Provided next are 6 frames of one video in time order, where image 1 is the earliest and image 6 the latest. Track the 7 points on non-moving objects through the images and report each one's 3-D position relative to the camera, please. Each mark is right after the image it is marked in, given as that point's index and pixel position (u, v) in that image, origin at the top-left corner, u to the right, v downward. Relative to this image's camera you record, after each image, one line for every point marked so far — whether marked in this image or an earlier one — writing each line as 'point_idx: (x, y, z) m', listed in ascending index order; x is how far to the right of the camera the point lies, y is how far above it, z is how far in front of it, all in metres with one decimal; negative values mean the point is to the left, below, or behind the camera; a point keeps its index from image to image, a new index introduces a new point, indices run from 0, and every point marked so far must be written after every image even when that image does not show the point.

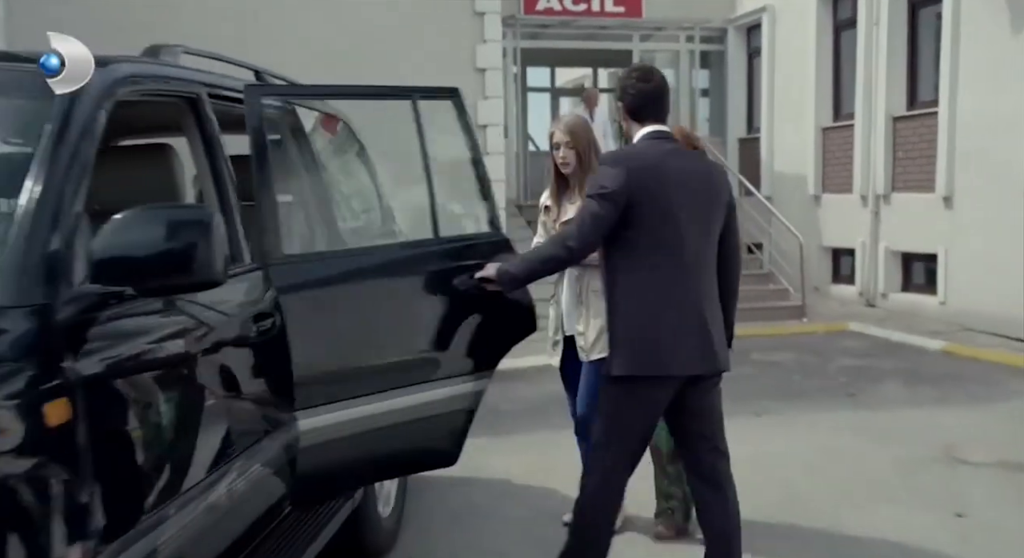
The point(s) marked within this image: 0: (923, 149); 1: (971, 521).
0: (+4.5, +1.4, +10.9) m
1: (+2.1, -1.1, +4.5) m
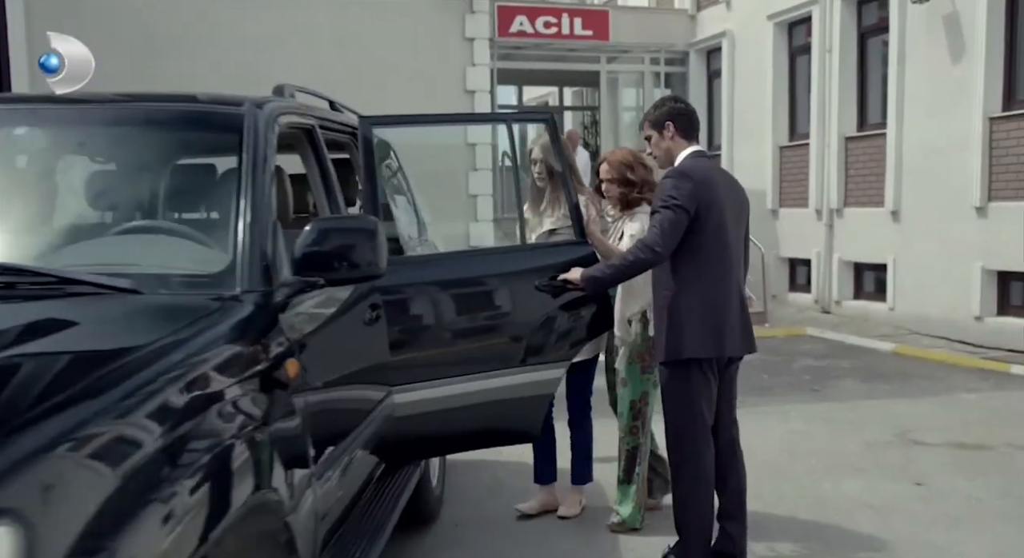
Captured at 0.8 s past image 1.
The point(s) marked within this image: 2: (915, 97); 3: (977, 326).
0: (+4.3, +1.3, +11.8) m
1: (+2.2, -1.1, +5.2) m
2: (+4.5, +2.0, +11.1) m
3: (+4.8, -0.5, +10.2) m
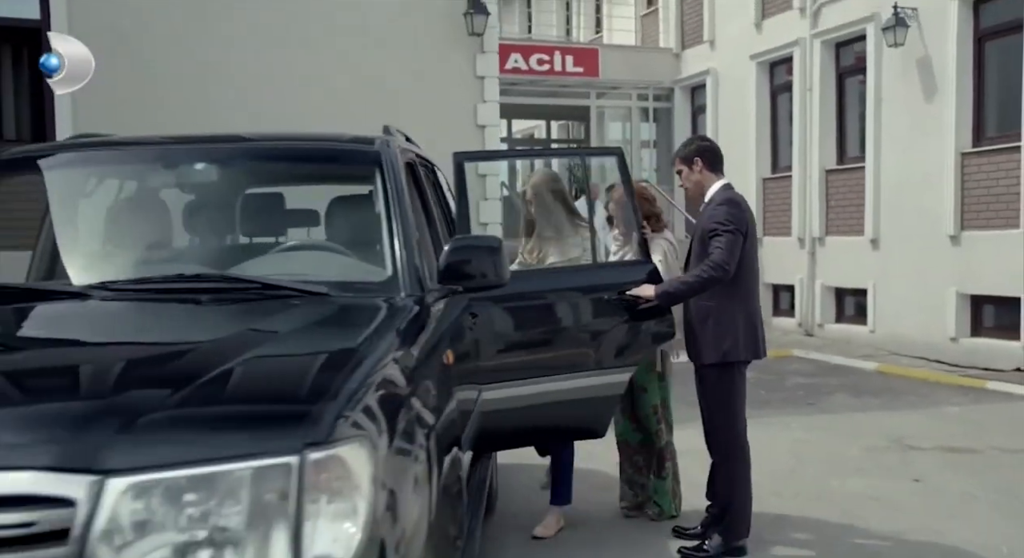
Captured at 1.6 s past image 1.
0: (+4.3, +1.0, +12.6) m
1: (+2.5, -1.2, +5.9) m
2: (+4.6, +1.7, +11.9) m
3: (+4.9, -0.7, +10.9) m
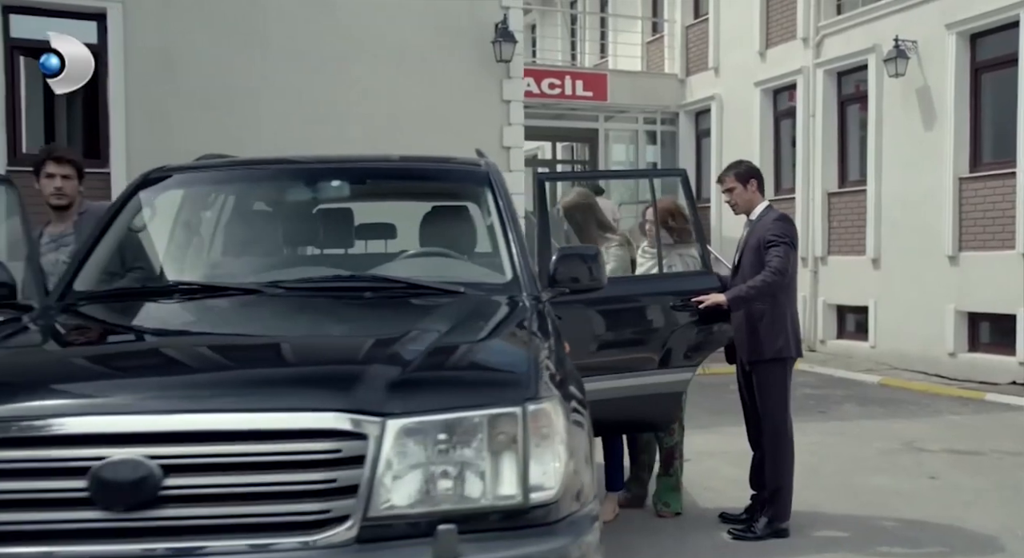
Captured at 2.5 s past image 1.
0: (+4.6, +0.8, +13.2) m
1: (+2.8, -1.3, +6.4) m
2: (+4.8, +1.5, +12.5) m
3: (+5.1, -1.0, +11.5) m
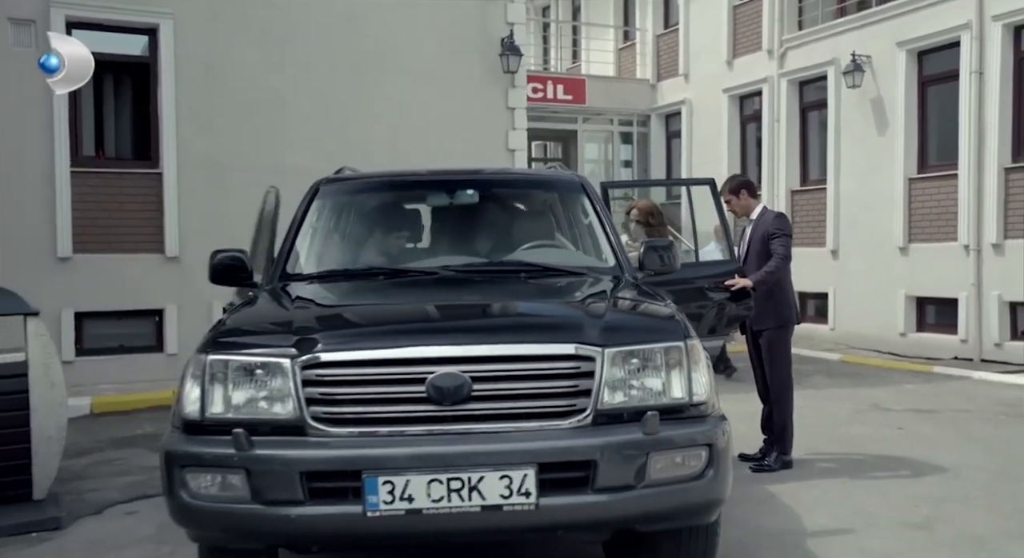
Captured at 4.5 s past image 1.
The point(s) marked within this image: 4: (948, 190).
0: (+4.5, +0.9, +14.7) m
1: (+3.1, -1.2, +7.8) m
2: (+4.8, +1.7, +14.0) m
3: (+5.1, -0.8, +13.1) m
4: (+5.4, +1.1, +12.4) m
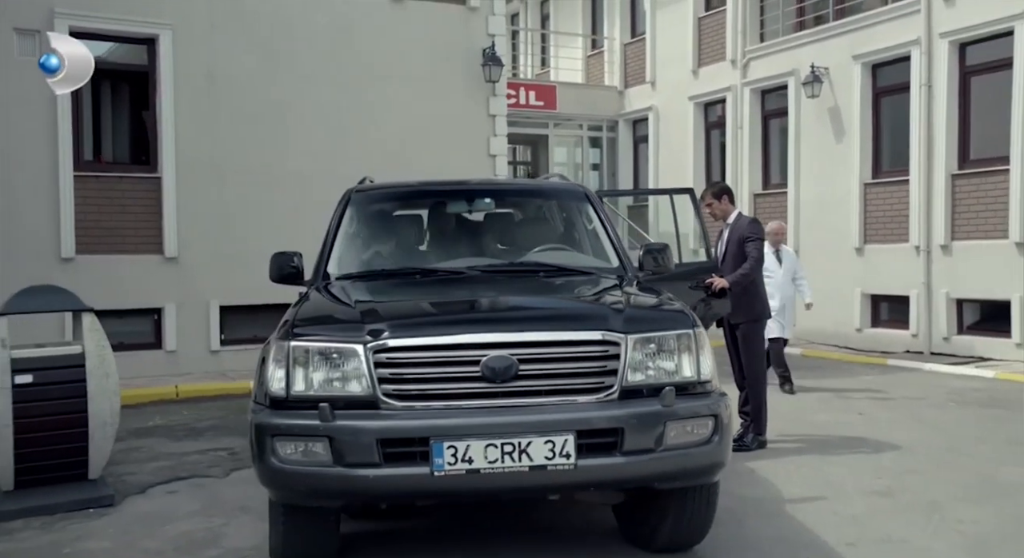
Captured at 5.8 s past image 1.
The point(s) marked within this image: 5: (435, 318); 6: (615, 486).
0: (+4.1, +1.0, +15.5) m
1: (+3.1, -1.2, +8.6) m
2: (+4.4, +1.7, +14.9) m
3: (+4.8, -0.8, +13.9) m
4: (+5.2, +1.1, +13.3) m
5: (-0.3, -0.2, +4.0) m
6: (+0.4, -0.8, +3.9) m
